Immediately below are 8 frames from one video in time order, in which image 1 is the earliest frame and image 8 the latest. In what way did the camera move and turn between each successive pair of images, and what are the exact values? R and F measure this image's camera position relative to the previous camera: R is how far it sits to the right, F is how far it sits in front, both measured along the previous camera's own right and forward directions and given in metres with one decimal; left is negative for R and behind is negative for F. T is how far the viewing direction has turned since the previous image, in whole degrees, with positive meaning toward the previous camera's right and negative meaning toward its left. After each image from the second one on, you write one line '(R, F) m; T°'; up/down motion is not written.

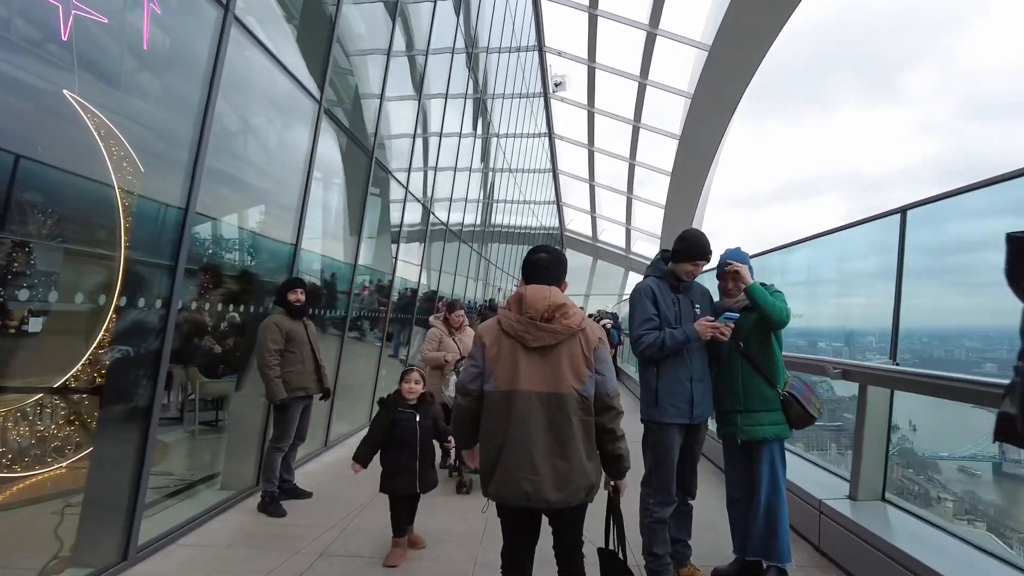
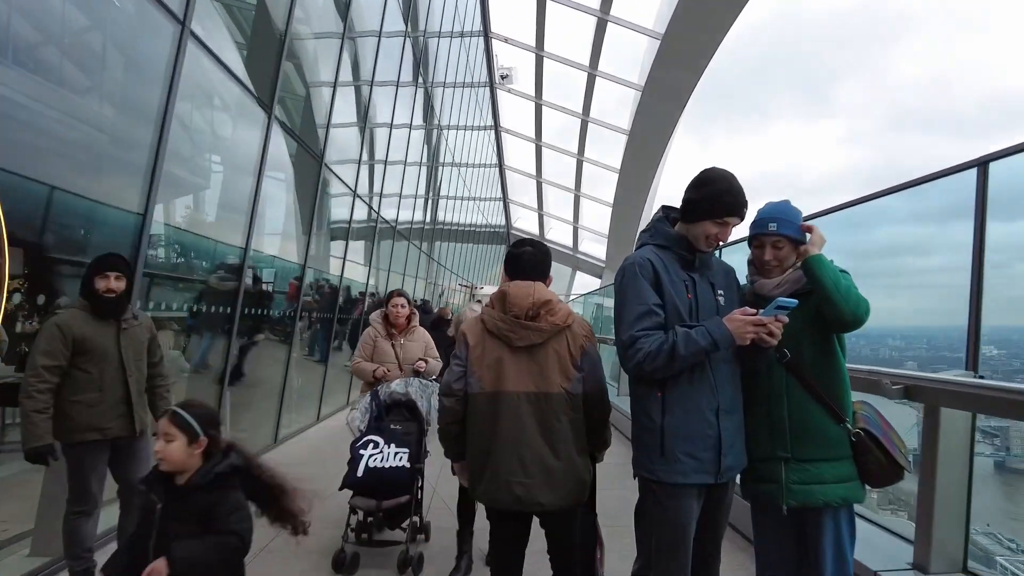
(+0.1, +0.8) m; +5°
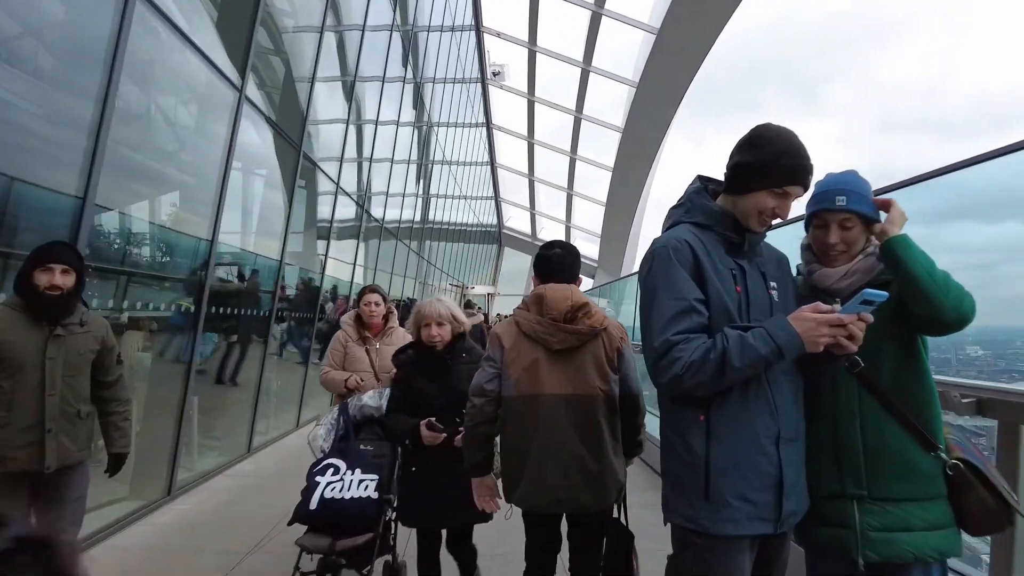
(0.0, +0.3) m; +1°
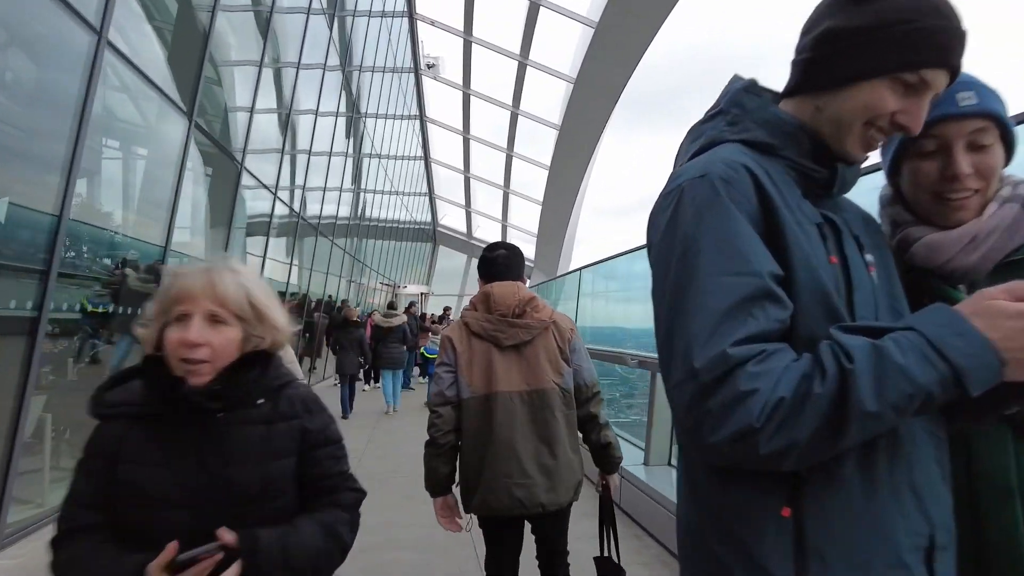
(0.0, +0.5) m; +6°
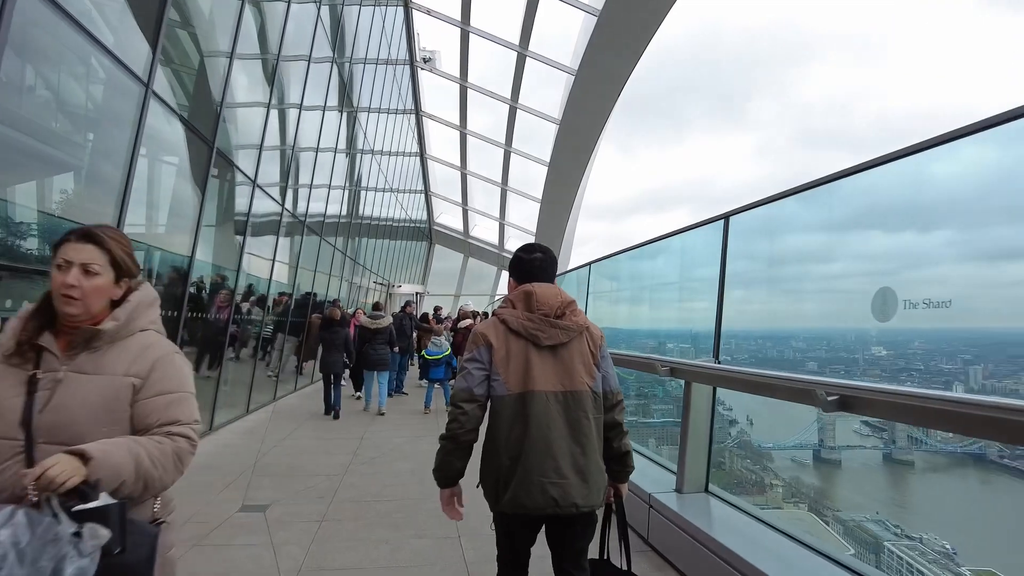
(0.0, +0.4) m; 0°
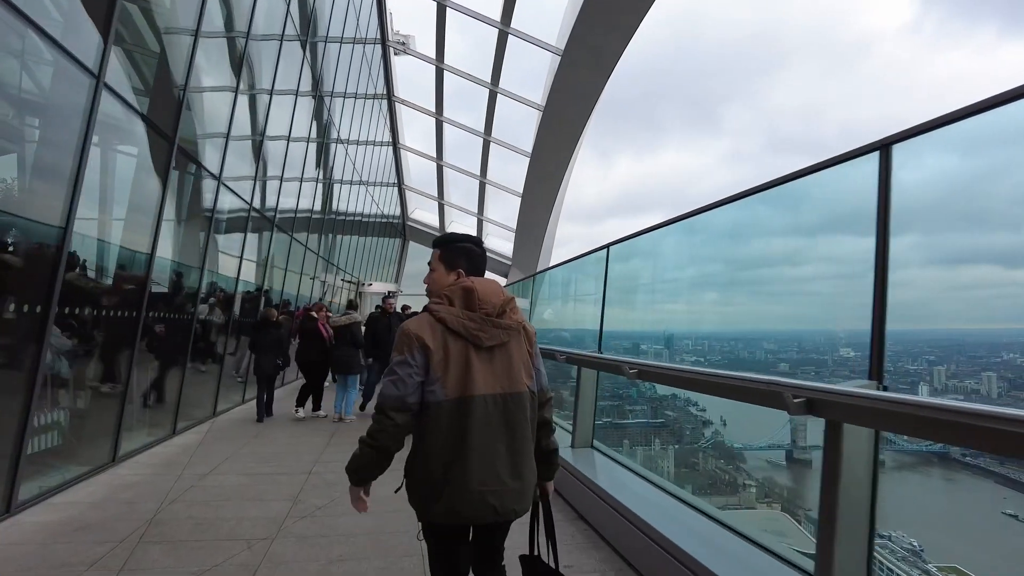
(0.0, +0.8) m; +2°
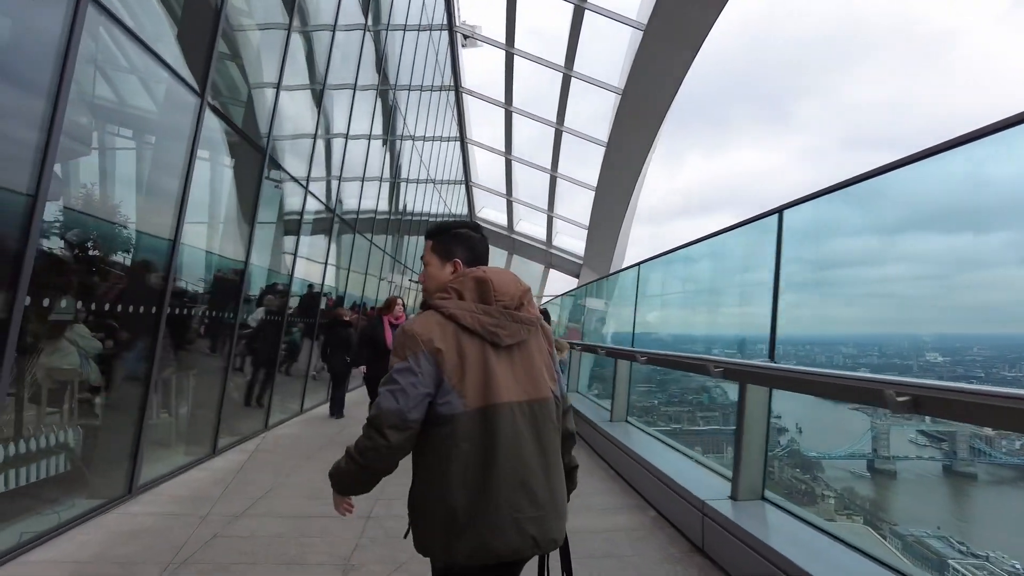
(+0.2, +0.3) m; -6°
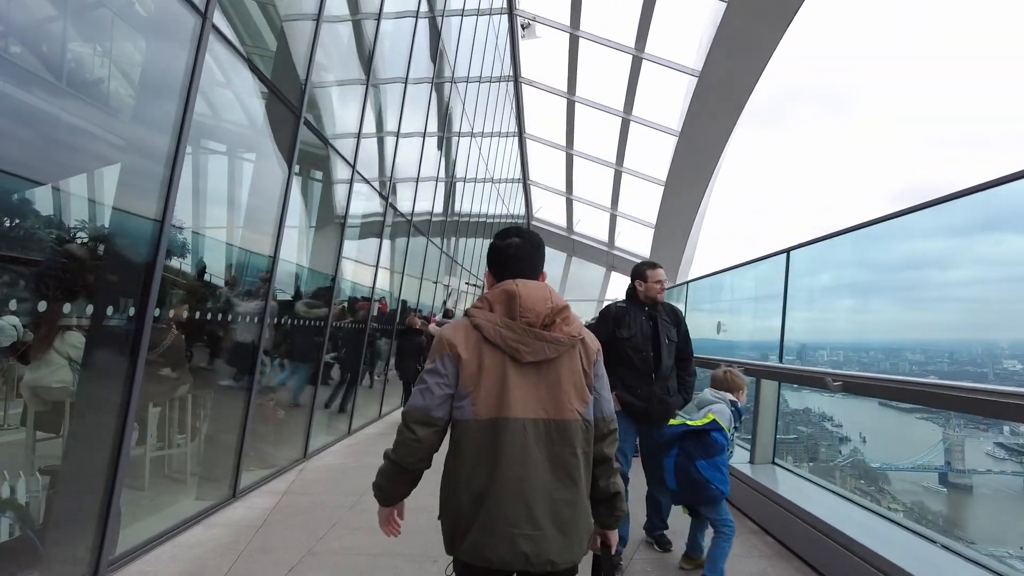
(0.0, +0.3) m; -5°
